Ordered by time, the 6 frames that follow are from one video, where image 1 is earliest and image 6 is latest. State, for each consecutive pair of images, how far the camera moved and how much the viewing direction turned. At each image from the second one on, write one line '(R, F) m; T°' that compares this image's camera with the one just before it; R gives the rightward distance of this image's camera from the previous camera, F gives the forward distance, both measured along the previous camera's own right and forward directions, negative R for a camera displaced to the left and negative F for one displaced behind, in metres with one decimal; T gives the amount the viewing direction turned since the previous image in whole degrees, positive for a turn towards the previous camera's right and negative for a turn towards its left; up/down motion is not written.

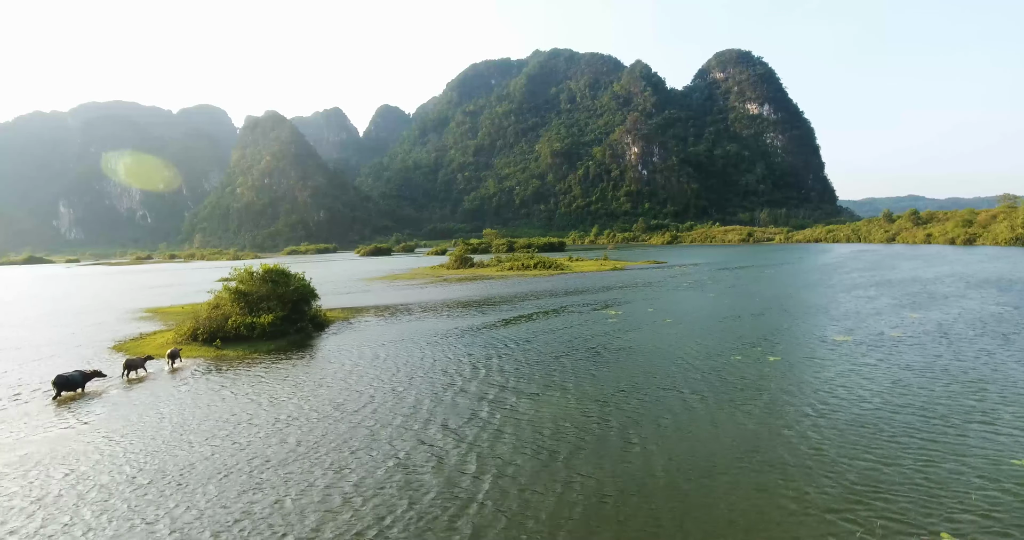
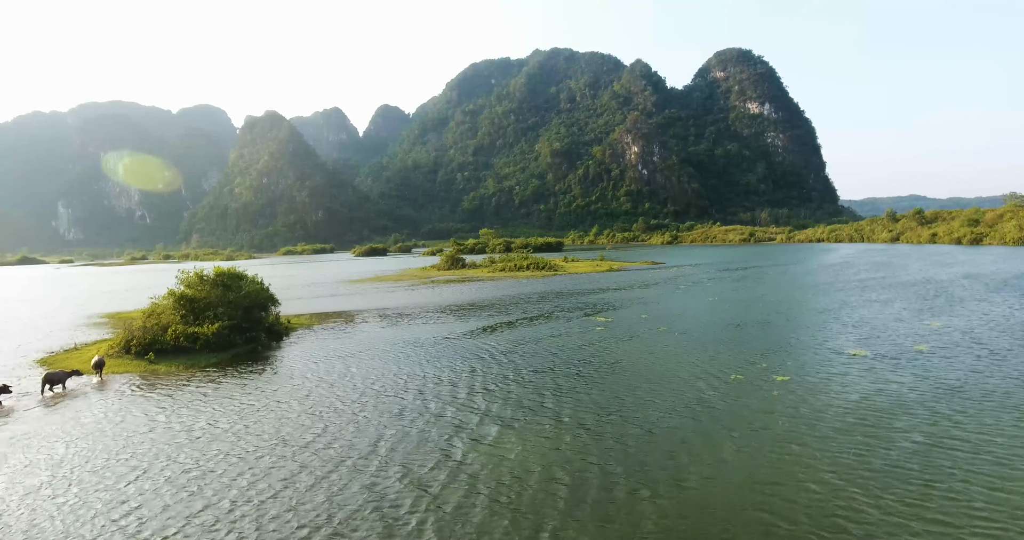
(+0.9, +2.5) m; 0°
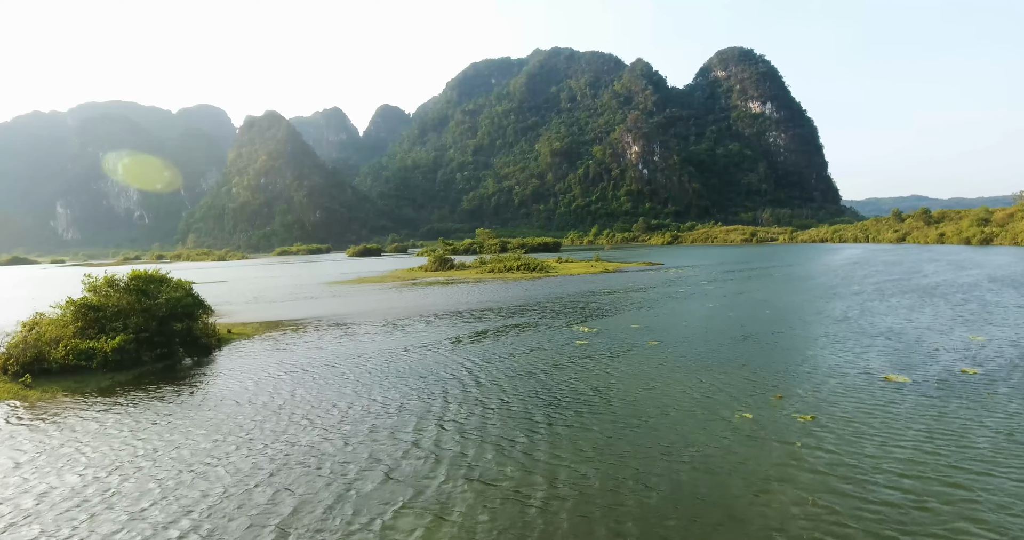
(+1.2, +3.4) m; 0°
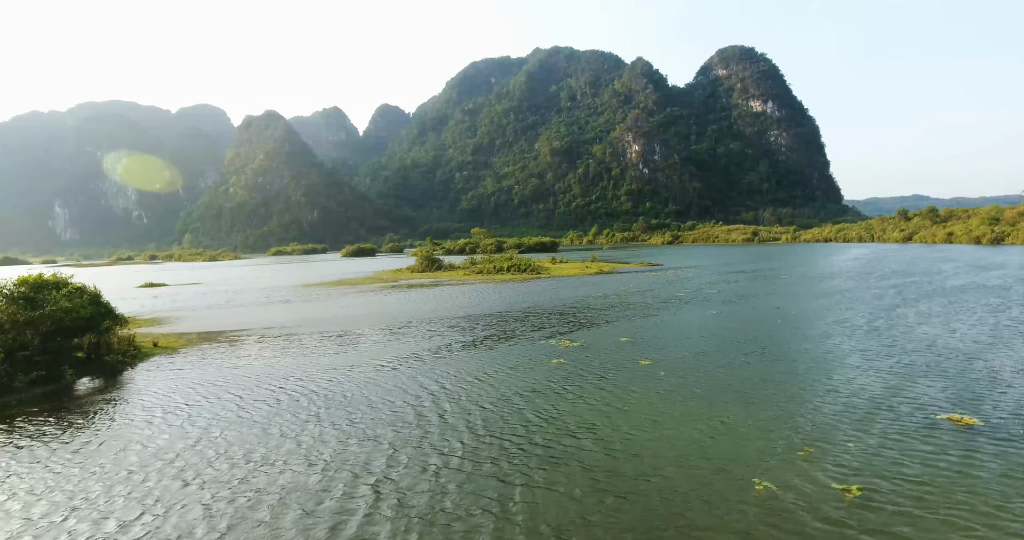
(+1.0, +3.3) m; 0°
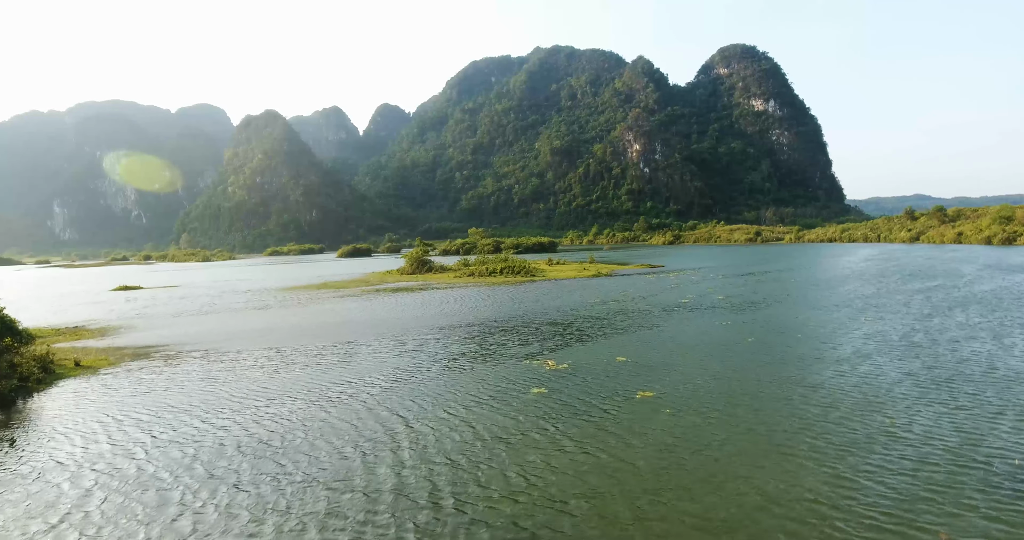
(+0.7, +2.9) m; 0°
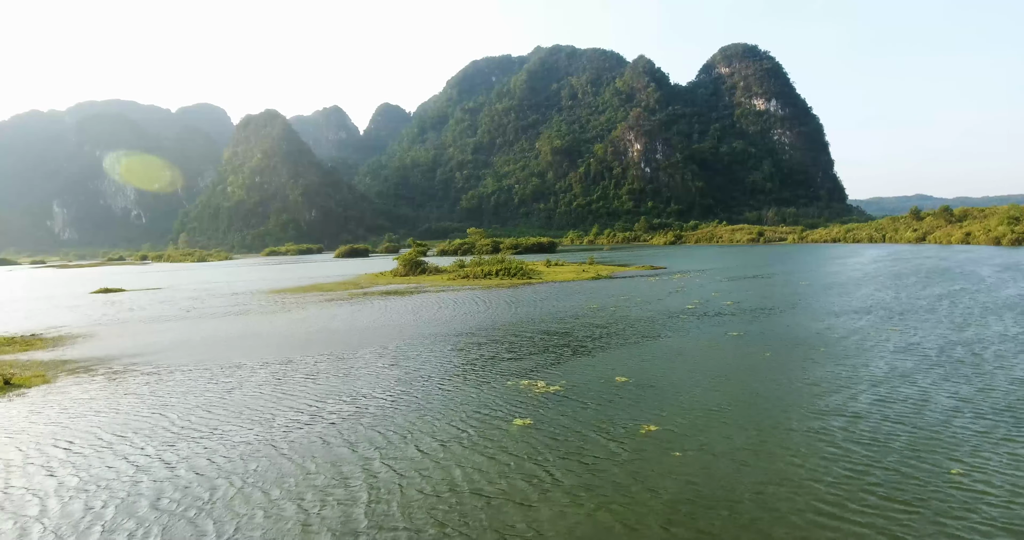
(+0.4, +2.1) m; 0°
